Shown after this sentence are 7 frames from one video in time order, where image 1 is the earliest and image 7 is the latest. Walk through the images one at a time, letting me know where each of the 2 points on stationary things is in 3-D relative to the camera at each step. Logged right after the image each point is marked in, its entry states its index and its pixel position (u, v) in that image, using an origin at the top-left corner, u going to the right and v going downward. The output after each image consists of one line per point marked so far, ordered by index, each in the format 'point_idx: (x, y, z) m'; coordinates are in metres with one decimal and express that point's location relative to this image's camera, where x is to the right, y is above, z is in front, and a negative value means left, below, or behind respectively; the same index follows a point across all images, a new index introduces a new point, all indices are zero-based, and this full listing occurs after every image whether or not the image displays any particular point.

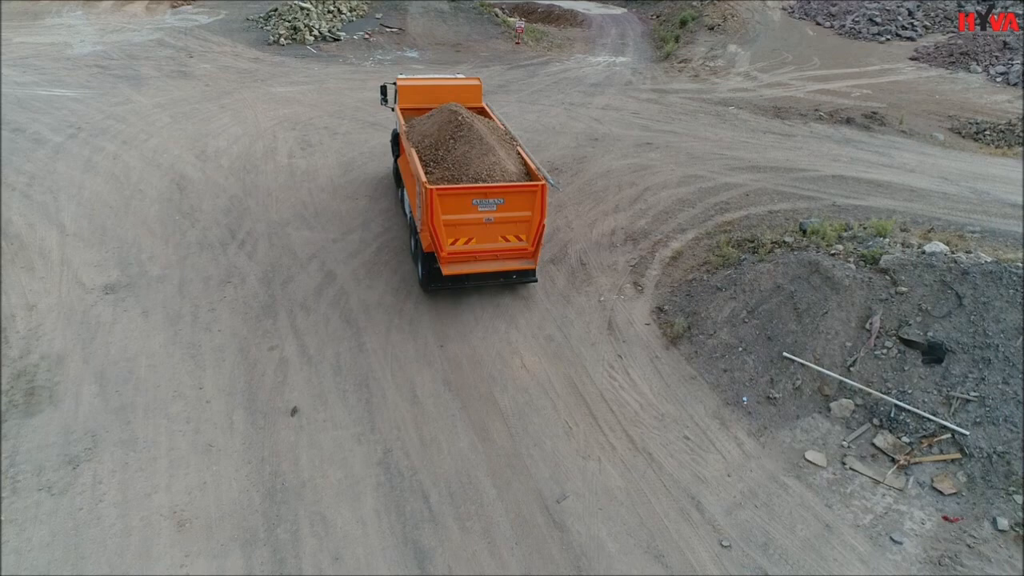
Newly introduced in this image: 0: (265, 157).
0: (-3.8, +2.0, +13.6) m
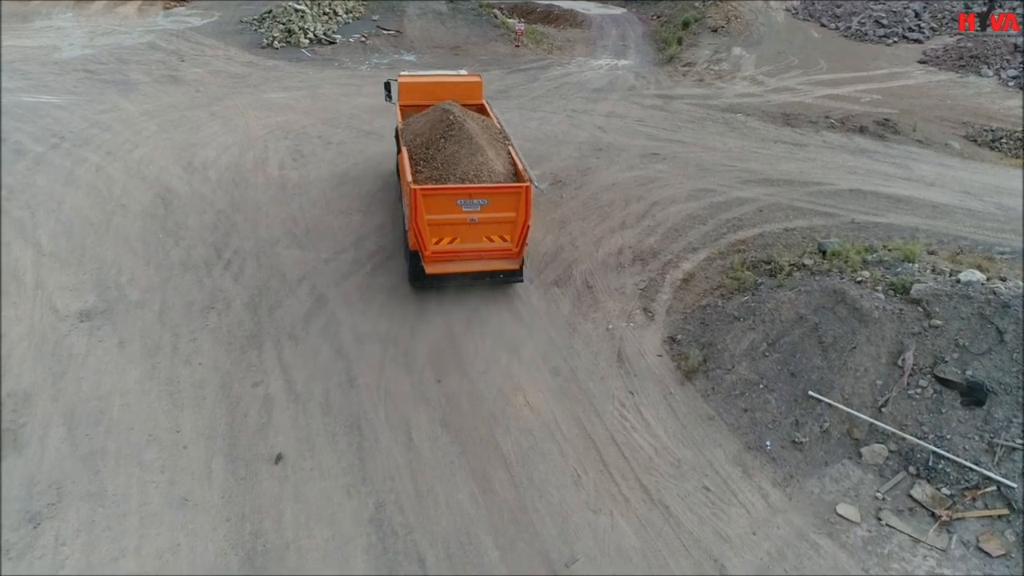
0: (-3.8, +1.7, +13.0) m
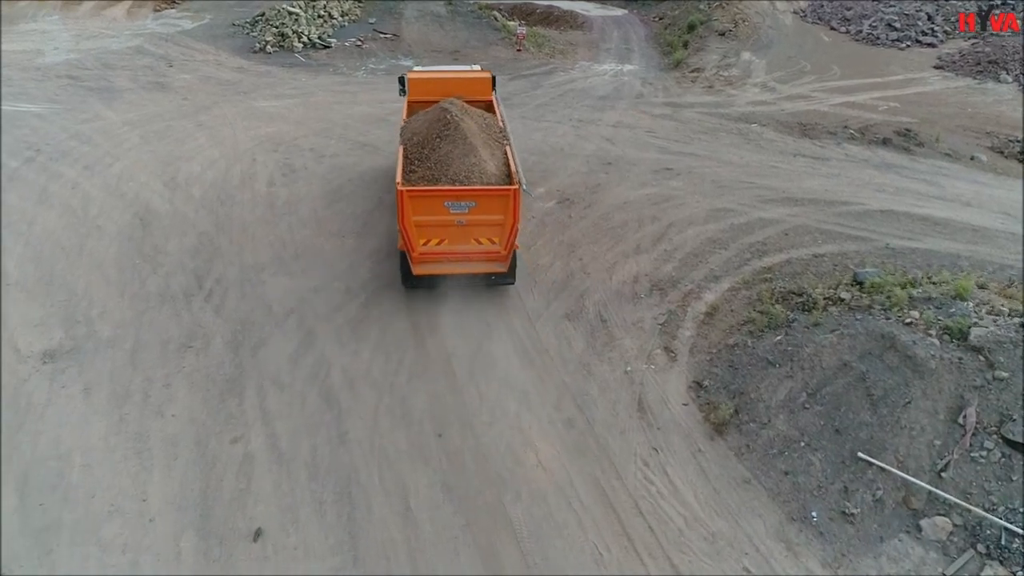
0: (-3.7, +1.4, +12.2) m
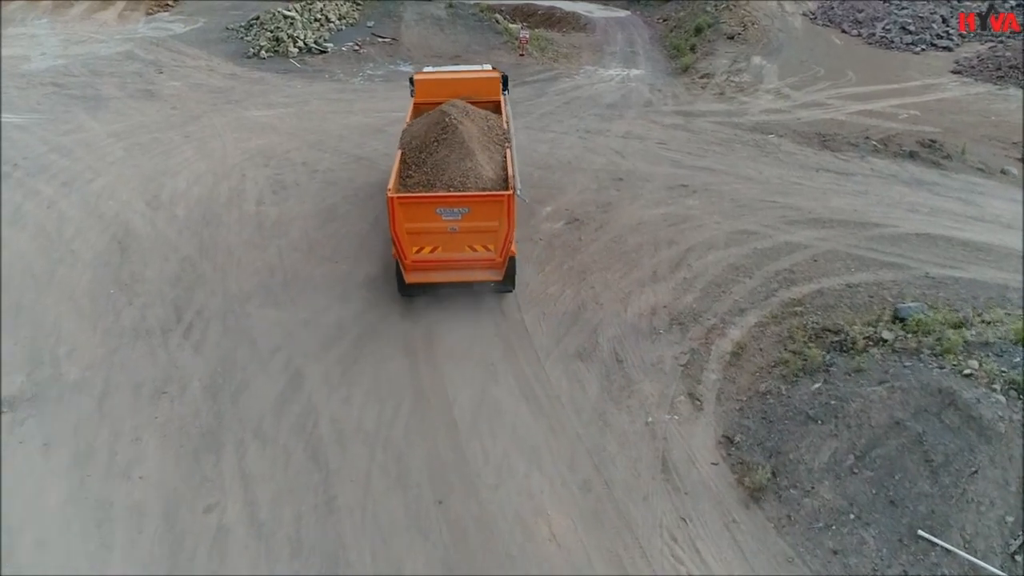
0: (-3.6, +1.1, +11.4) m
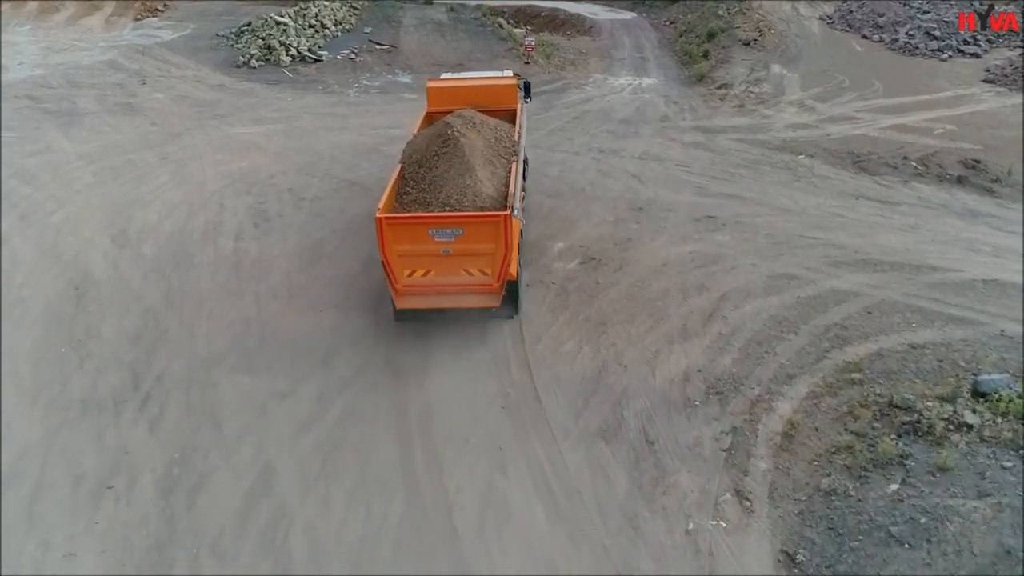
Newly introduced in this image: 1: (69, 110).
0: (-3.5, +0.6, +10.2) m
1: (-8.0, +3.2, +16.0) m
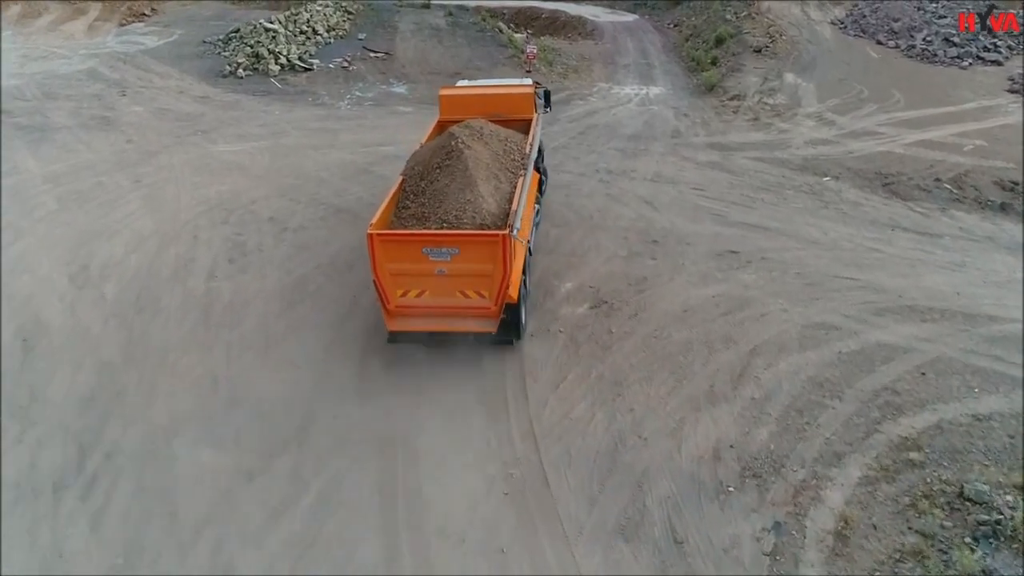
0: (-3.5, +0.1, +9.2) m
1: (-8.0, +2.7, +15.0) m
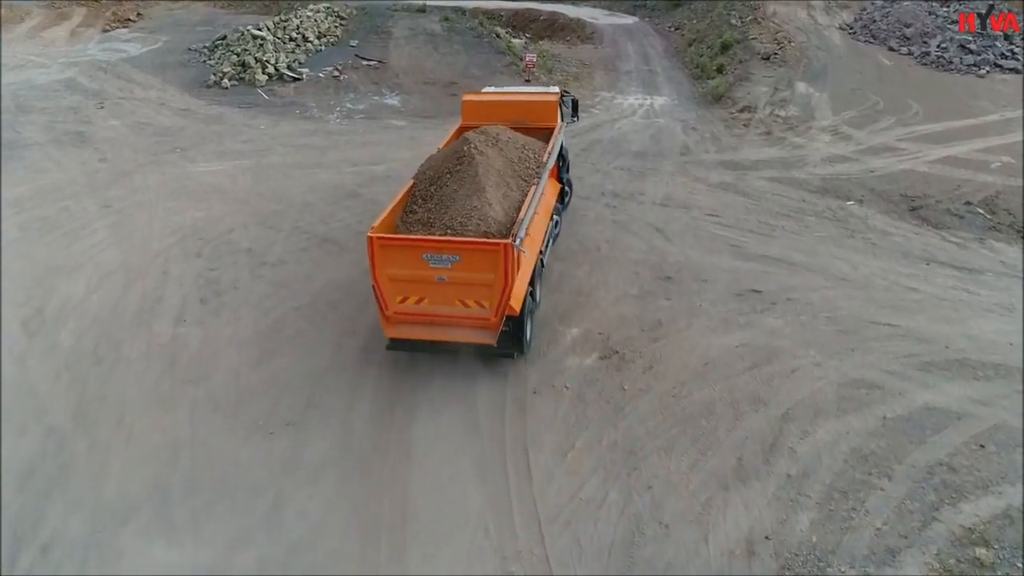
0: (-3.5, -0.3, +8.3) m
1: (-8.0, +2.3, +14.1) m
